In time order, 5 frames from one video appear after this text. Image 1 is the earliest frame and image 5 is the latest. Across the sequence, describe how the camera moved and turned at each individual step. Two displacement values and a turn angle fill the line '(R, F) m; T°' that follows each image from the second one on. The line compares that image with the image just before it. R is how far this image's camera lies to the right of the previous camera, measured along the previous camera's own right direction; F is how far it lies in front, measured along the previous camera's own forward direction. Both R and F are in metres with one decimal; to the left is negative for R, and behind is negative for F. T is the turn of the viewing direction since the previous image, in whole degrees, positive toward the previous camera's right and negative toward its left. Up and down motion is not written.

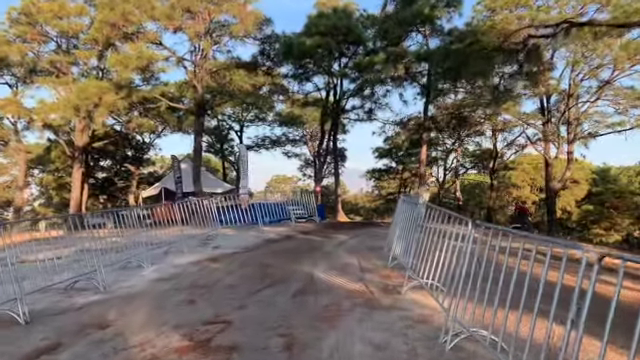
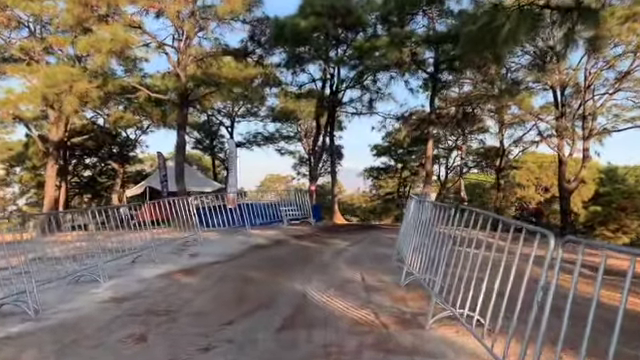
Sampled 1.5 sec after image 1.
(0.0, +1.8) m; +1°
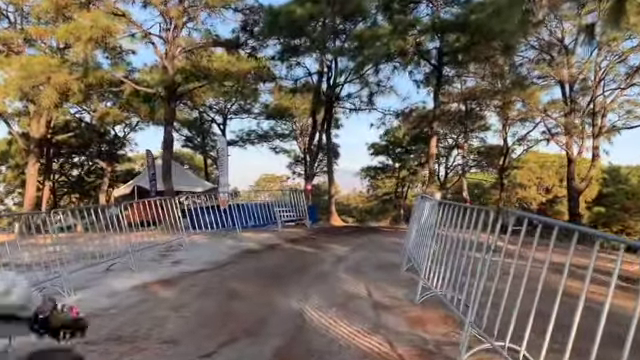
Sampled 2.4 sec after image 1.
(-0.1, +1.1) m; +1°
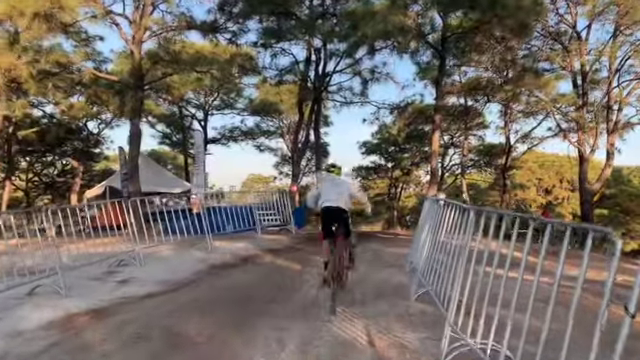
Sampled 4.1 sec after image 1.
(+0.1, +2.0) m; +1°
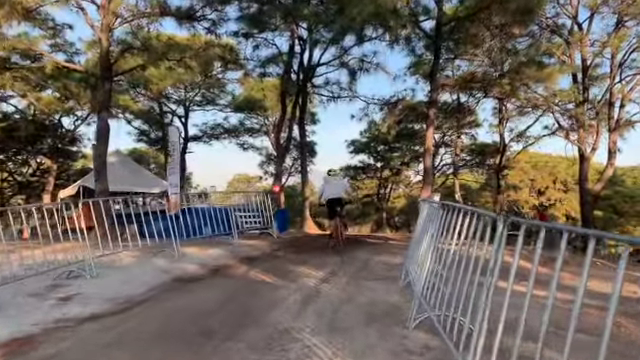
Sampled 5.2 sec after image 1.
(+0.1, +1.2) m; +1°
